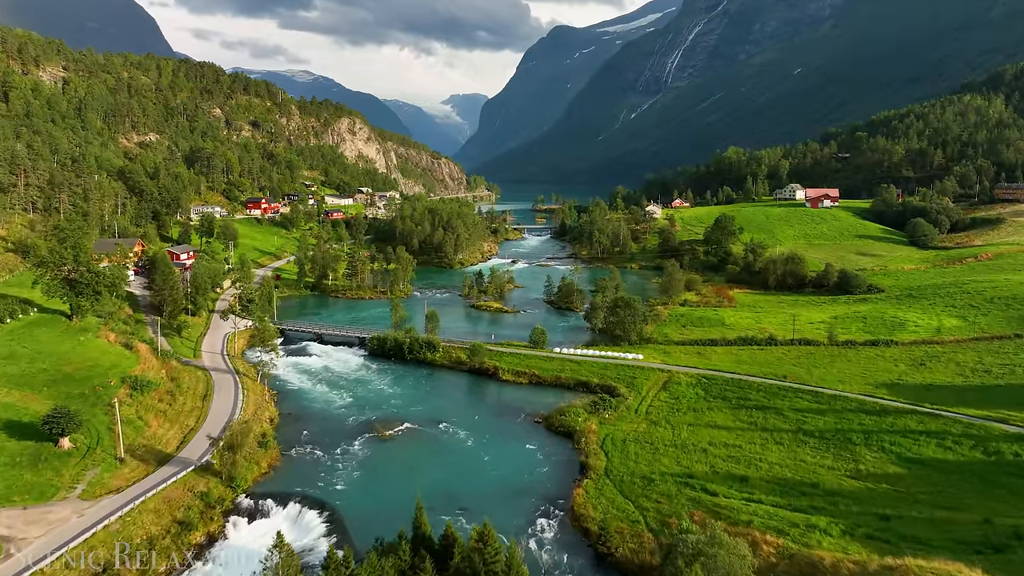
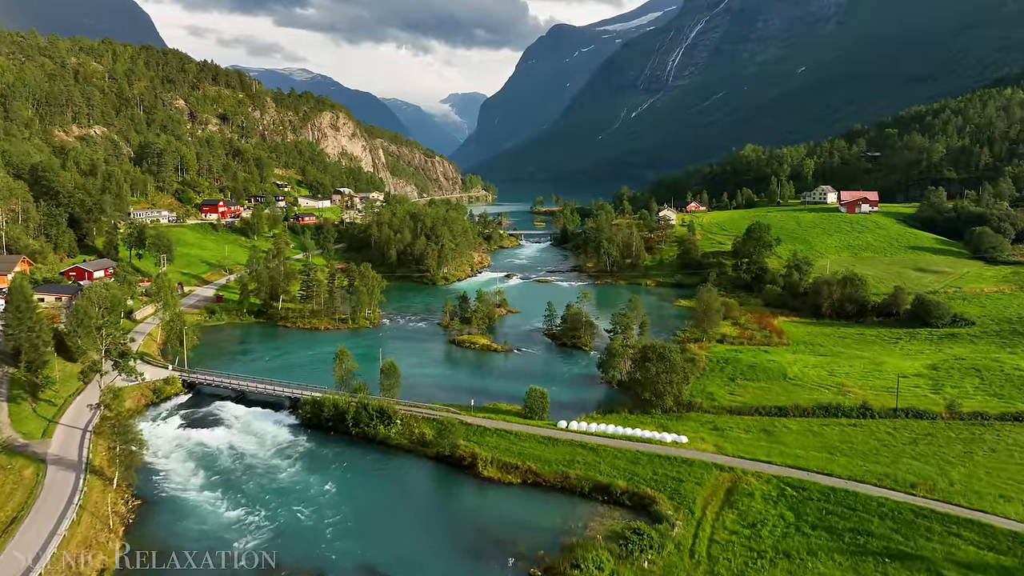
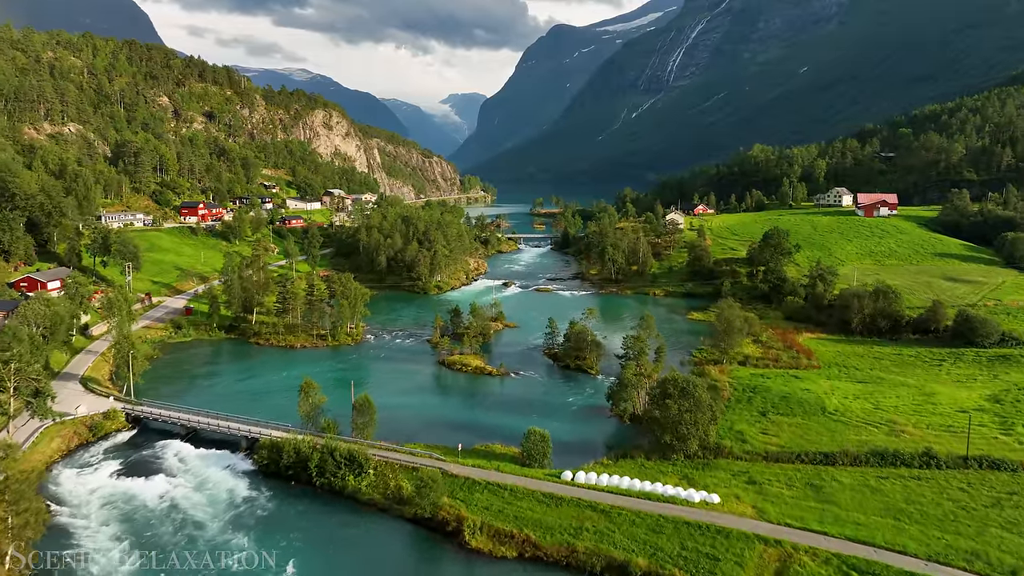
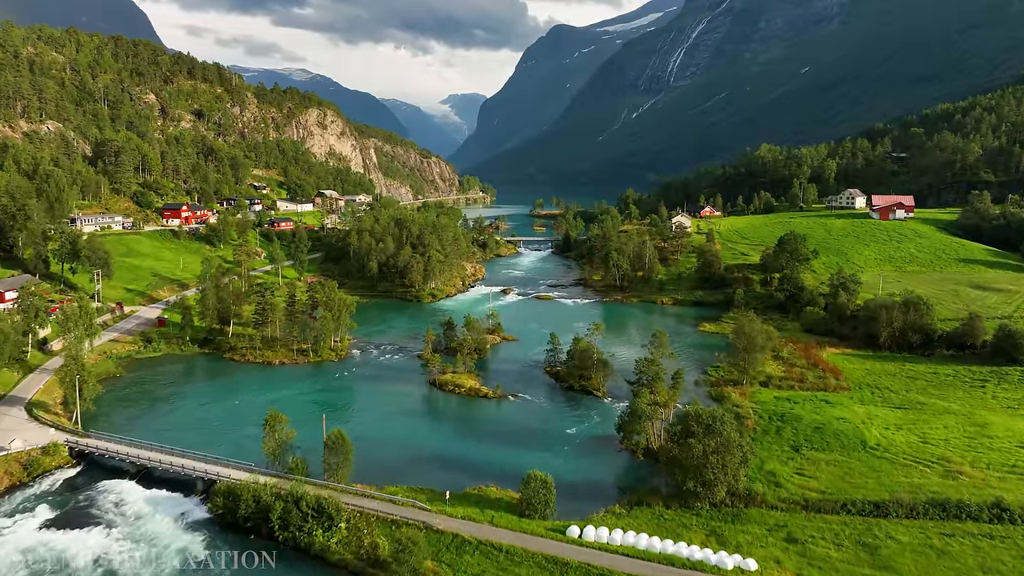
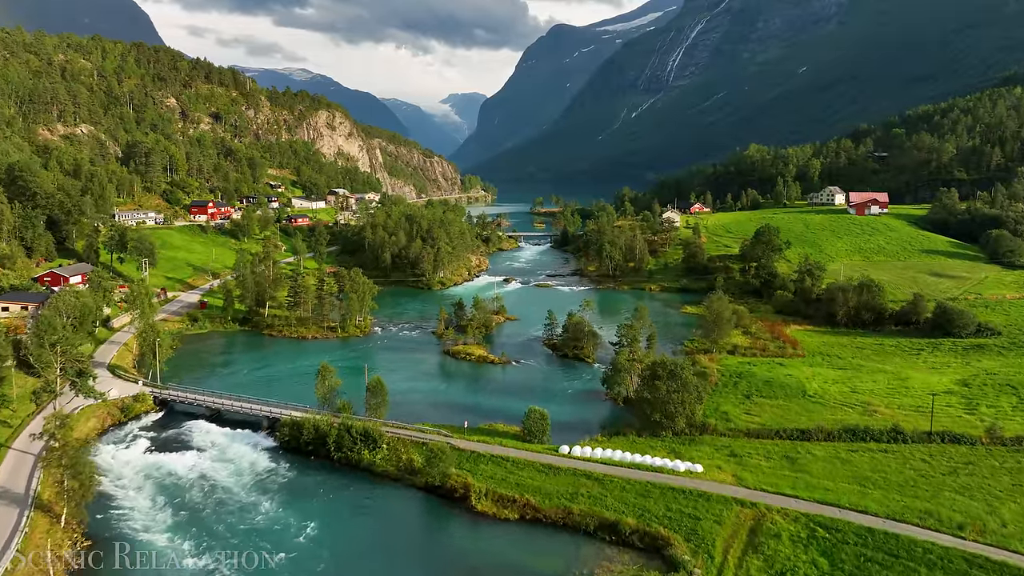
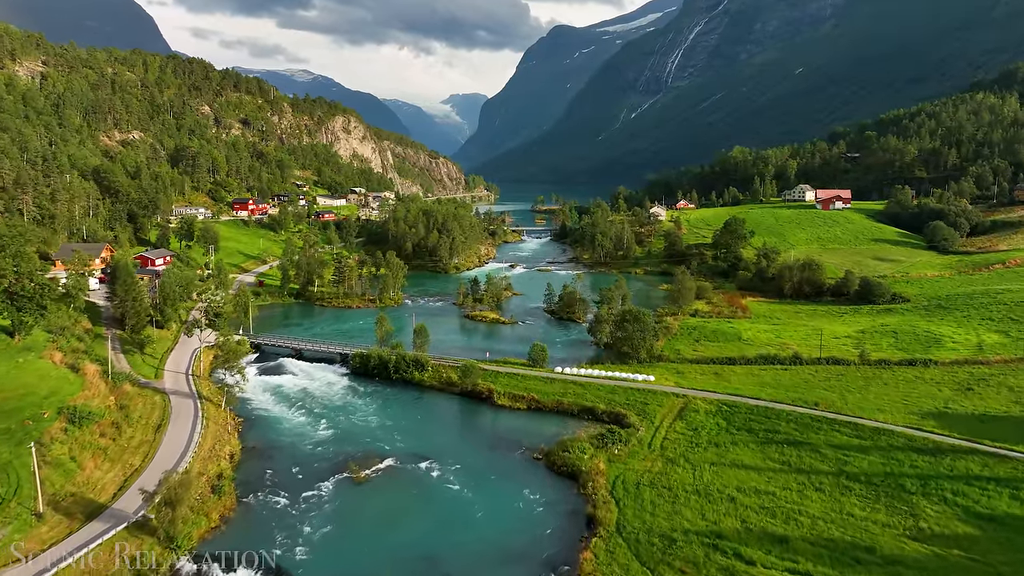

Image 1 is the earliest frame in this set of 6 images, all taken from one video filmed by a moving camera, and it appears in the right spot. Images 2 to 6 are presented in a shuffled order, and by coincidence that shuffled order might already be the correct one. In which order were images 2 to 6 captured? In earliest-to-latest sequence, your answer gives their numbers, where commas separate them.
6, 2, 5, 3, 4
